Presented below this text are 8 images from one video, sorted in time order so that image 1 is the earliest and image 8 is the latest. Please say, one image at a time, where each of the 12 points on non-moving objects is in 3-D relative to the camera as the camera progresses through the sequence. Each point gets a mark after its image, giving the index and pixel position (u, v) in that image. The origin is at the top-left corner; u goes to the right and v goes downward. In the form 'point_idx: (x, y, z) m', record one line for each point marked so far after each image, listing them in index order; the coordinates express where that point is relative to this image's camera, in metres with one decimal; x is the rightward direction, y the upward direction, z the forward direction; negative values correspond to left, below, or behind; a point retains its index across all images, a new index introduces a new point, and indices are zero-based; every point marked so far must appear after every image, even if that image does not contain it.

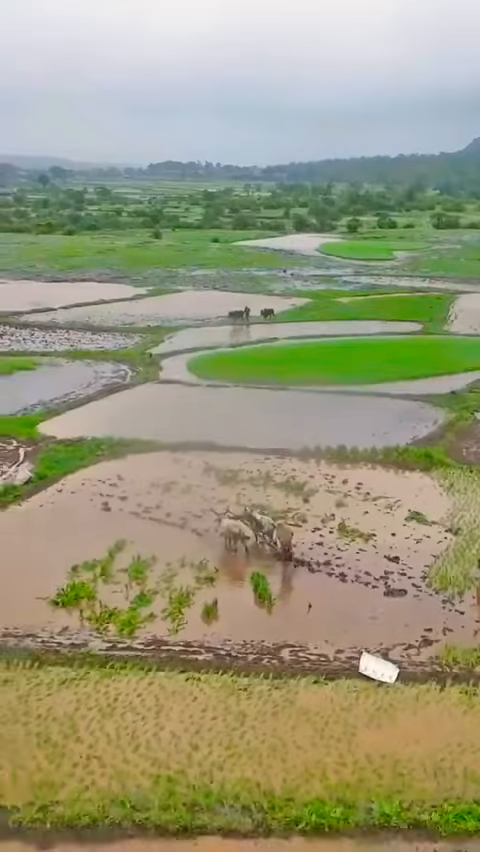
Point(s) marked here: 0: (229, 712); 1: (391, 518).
0: (-0.1, -2.6, +12.1) m
1: (+2.2, -1.3, +19.3) m
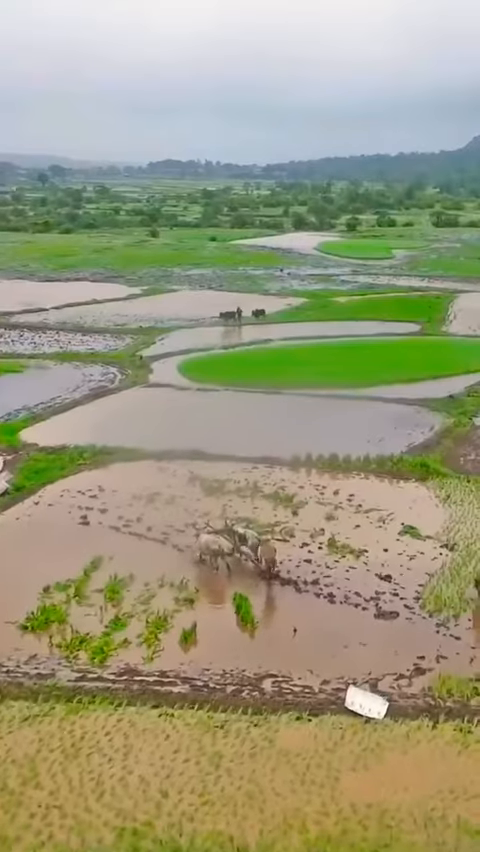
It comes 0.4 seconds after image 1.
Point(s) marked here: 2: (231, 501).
0: (-0.3, -2.7, +11.1) m
1: (+1.9, -1.5, +18.4) m
2: (-0.1, -1.1, +19.9) m
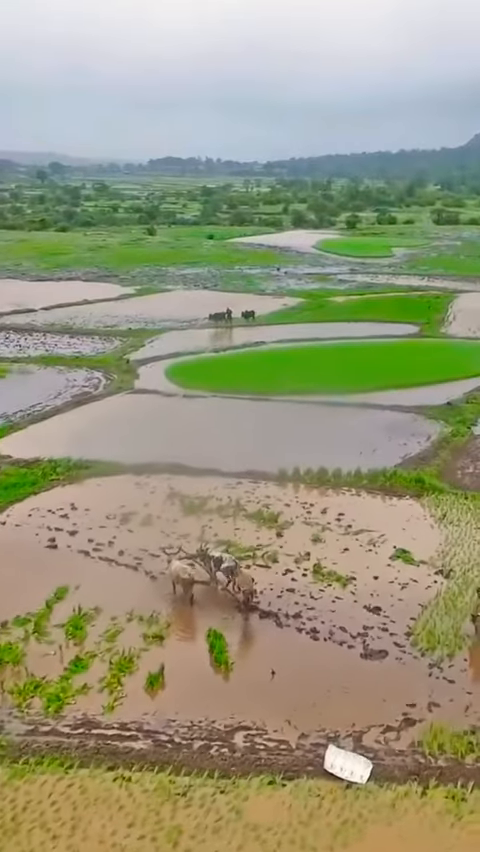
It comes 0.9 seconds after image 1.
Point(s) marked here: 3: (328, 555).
0: (-0.6, -2.9, +9.8) m
1: (+1.7, -1.7, +17.0) m
2: (-0.4, -1.3, +18.6) m
3: (+1.1, -1.6, +17.1) m
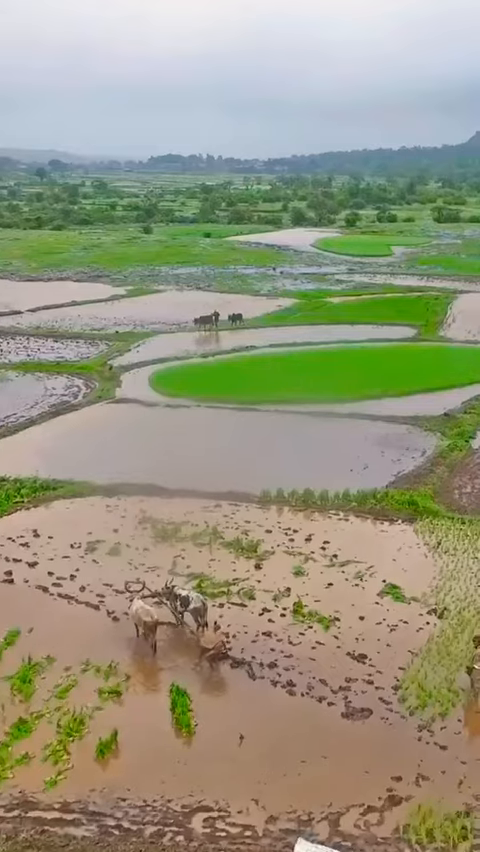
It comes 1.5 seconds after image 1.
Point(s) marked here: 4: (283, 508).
0: (-0.9, -3.2, +8.3) m
1: (+1.4, -1.9, +15.5) m
2: (-0.7, -1.6, +17.1) m
3: (+0.8, -1.9, +15.5) m
4: (+0.6, -1.2, +19.2) m
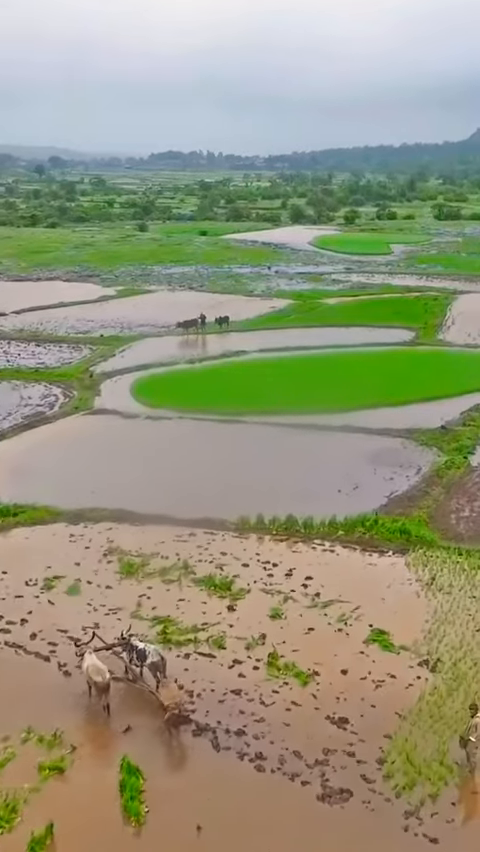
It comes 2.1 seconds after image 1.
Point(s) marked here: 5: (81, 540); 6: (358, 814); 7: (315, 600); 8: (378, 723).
0: (-1.2, -3.5, +6.6) m
1: (+1.1, -2.2, +13.9) m
2: (-1.0, -1.9, +15.4) m
3: (+0.5, -2.2, +13.9) m
4: (+0.3, -1.4, +17.6) m
5: (-2.0, -1.5, +17.3) m
6: (+0.9, -3.0, +10.3) m
7: (+0.8, -1.9, +15.1) m
8: (+1.2, -2.6, +12.0) m
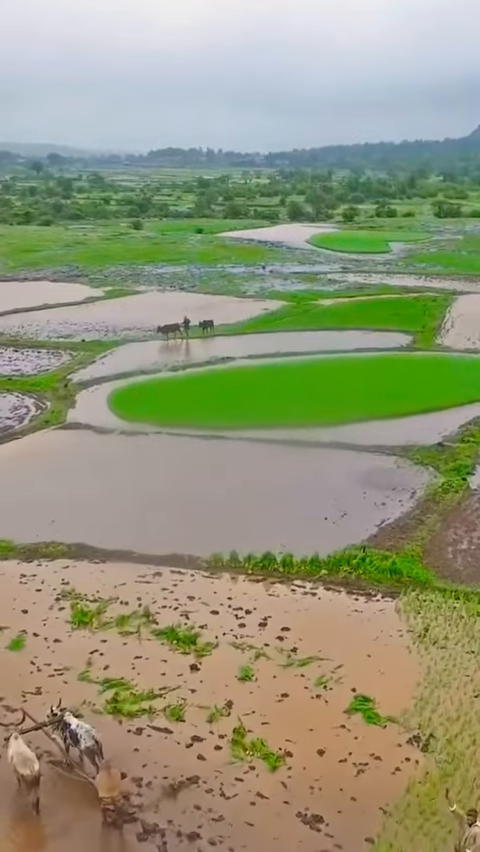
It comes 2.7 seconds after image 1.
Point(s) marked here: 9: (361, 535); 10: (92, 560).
0: (-1.5, -3.8, +4.8) m
1: (+0.7, -2.5, +12.0) m
2: (-1.4, -2.2, +13.6) m
3: (+0.2, -2.5, +12.0) m
4: (0.0, -1.8, +15.7) m
5: (-2.4, -1.8, +15.4) m
6: (+0.6, -3.3, +8.5) m
7: (+0.5, -2.3, +13.3) m
8: (+0.9, -2.9, +10.1) m
9: (+1.7, -1.5, +18.8) m
10: (-1.8, -1.6, +16.3) m
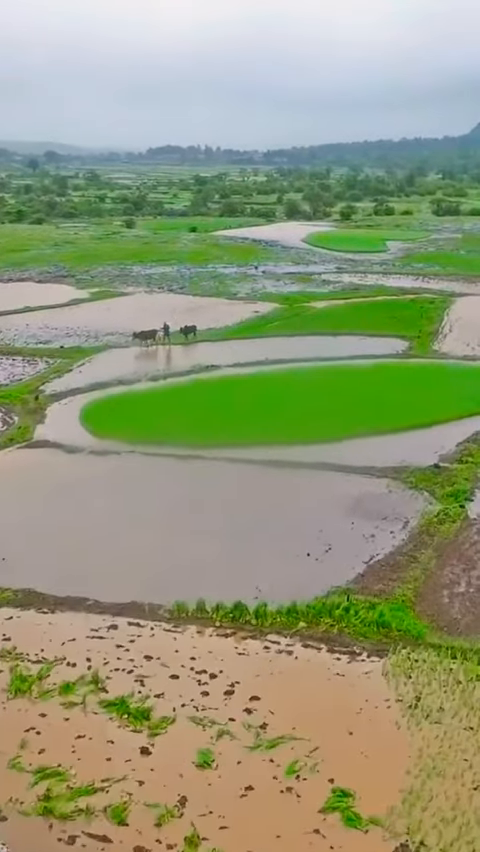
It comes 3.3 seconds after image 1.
0: (-1.9, -4.2, +2.9) m
1: (+0.4, -2.9, +10.1) m
2: (-1.7, -2.5, +11.7) m
3: (-0.2, -2.9, +10.1) m
4: (-0.4, -2.1, +13.8) m
5: (-2.7, -2.1, +13.5) m
6: (+0.2, -3.6, +6.6) m
7: (+0.2, -2.6, +11.4) m
8: (+0.6, -3.3, +8.2) m
9: (+1.3, -1.8, +16.9) m
10: (-2.1, -1.9, +14.4) m
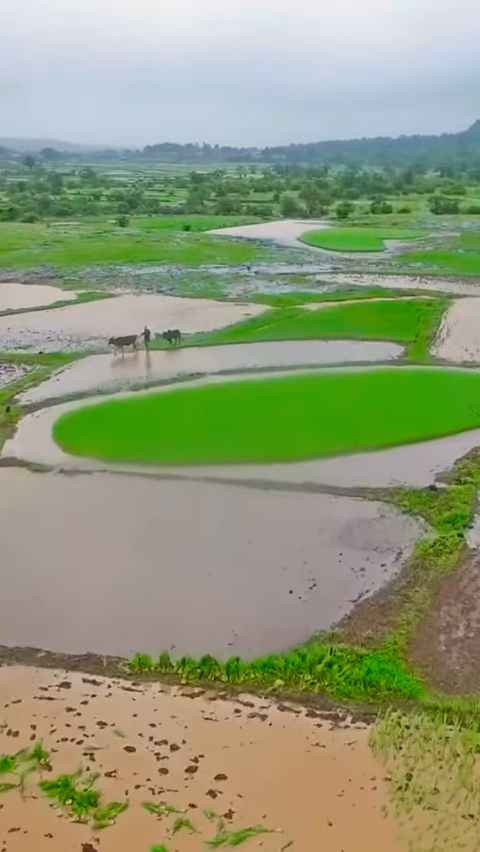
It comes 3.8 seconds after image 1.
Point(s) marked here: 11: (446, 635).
0: (-2.1, -4.5, +1.3) m
1: (+0.1, -3.2, +8.5) m
2: (-2.0, -2.8, +10.0) m
3: (-0.5, -3.1, +8.5) m
4: (-0.7, -2.4, +12.2) m
5: (-3.0, -2.4, +11.9) m
6: (0.0, -3.9, +4.9) m
7: (-0.1, -2.9, +9.7) m
8: (+0.3, -3.6, +6.6) m
9: (+1.1, -2.1, +15.2) m
10: (-2.4, -2.2, +12.7) m
11: (+2.1, -2.2, +14.1) m
